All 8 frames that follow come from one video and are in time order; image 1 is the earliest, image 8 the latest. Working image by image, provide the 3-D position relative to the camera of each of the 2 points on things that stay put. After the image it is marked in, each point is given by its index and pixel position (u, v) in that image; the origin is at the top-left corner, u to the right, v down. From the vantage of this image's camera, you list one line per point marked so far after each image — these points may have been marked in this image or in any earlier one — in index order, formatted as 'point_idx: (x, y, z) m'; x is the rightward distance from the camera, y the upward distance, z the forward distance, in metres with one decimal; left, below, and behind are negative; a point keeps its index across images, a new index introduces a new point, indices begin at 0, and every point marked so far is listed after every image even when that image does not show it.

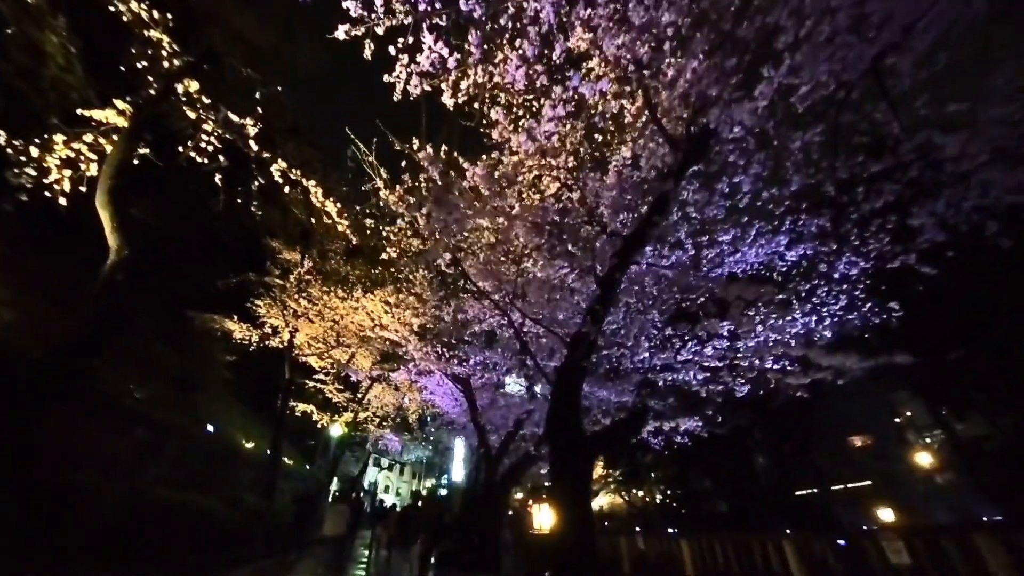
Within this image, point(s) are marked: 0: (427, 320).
0: (-3.8, -1.5, +17.8) m
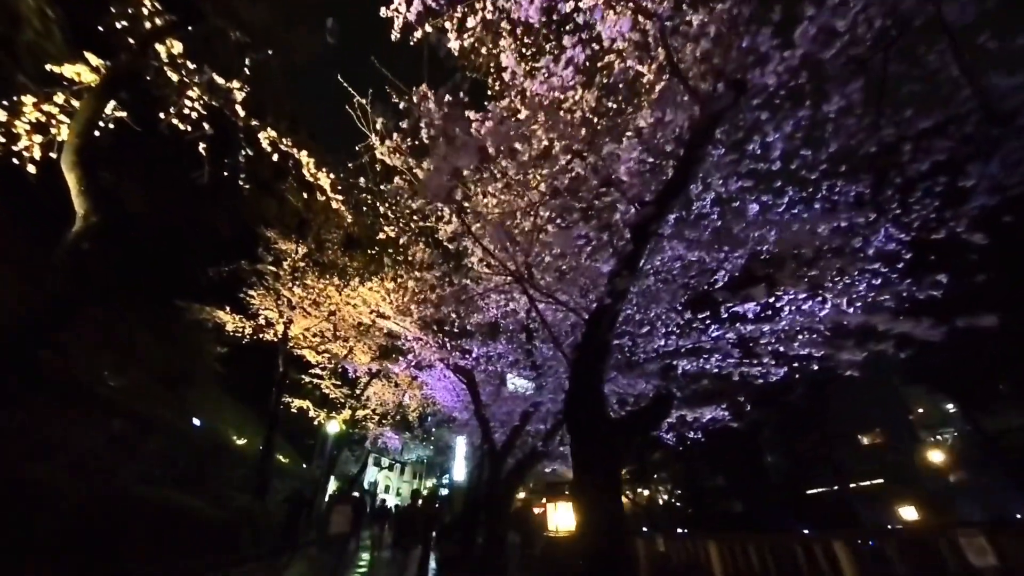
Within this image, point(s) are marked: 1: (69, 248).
0: (-3.5, -0.9, +16.9) m
1: (-9.4, +0.9, +8.6) m
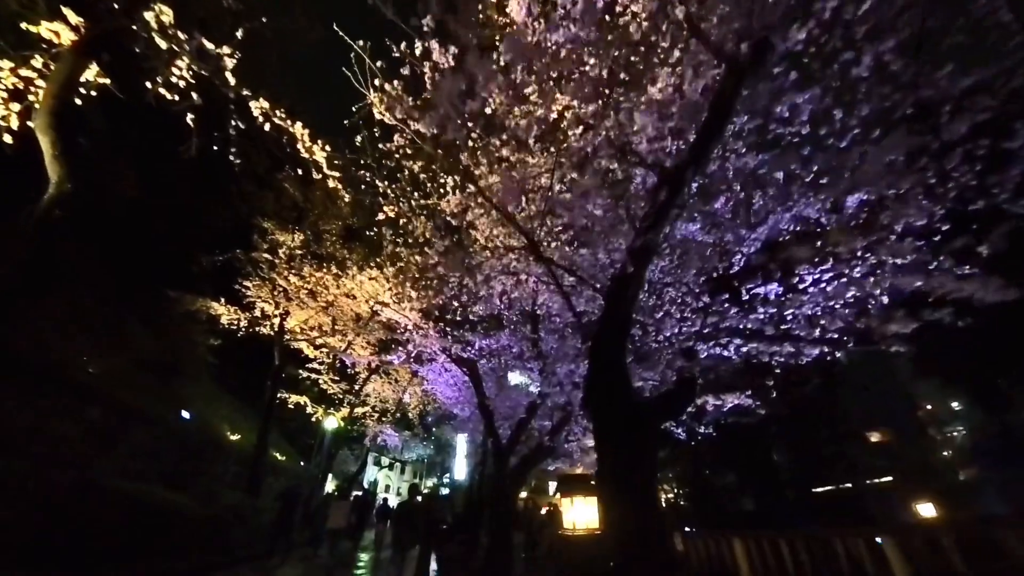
0: (-3.3, -0.4, +16.2) m
1: (-9.2, +1.4, +7.9) m
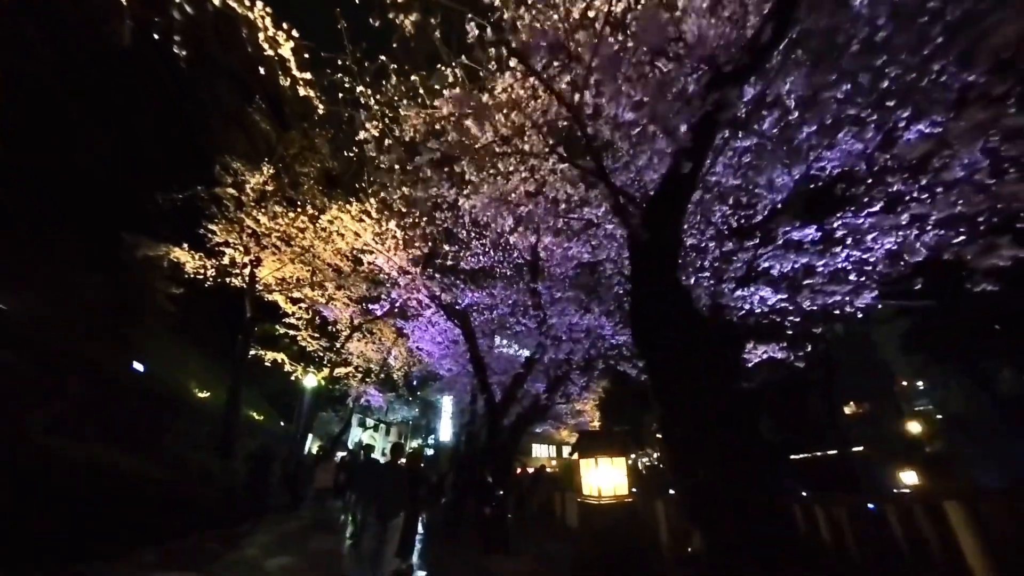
0: (-3.4, +1.6, +14.5) m
1: (-9.0, +2.9, +5.9) m
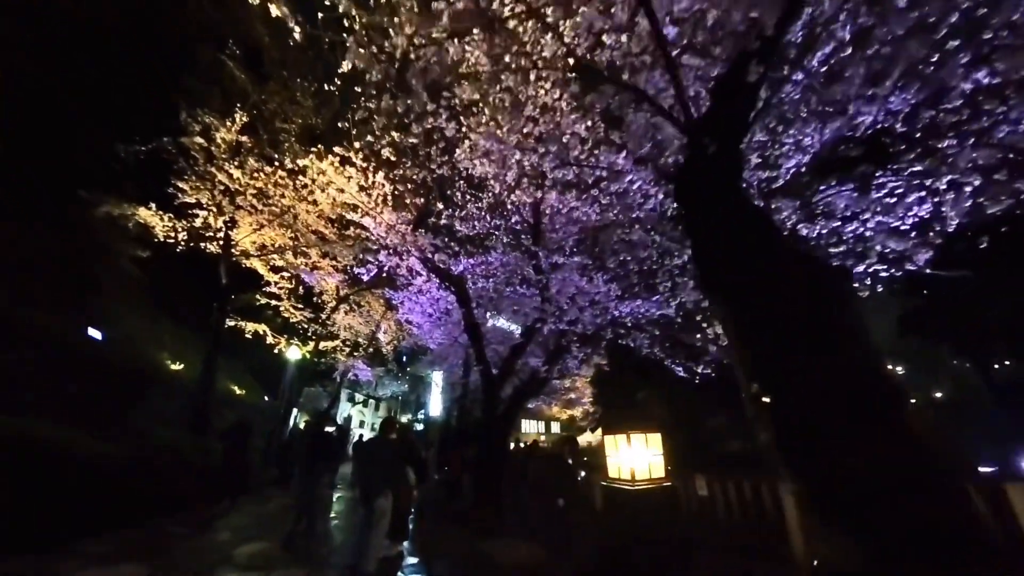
0: (-3.4, +2.8, +13.2) m
1: (-8.7, +3.7, +4.5) m
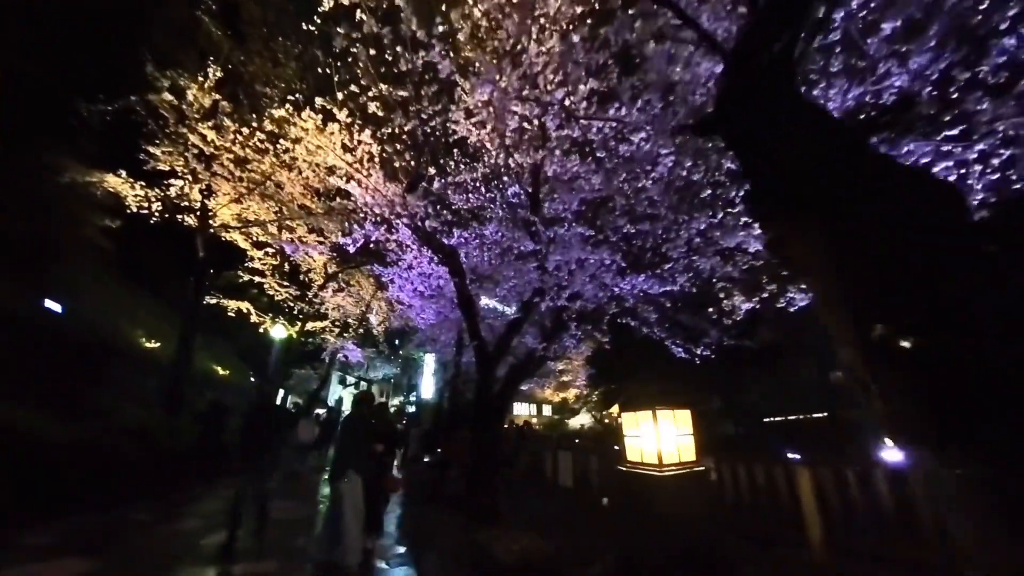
0: (-3.5, +3.6, +12.2) m
1: (-8.6, +4.2, +3.4) m
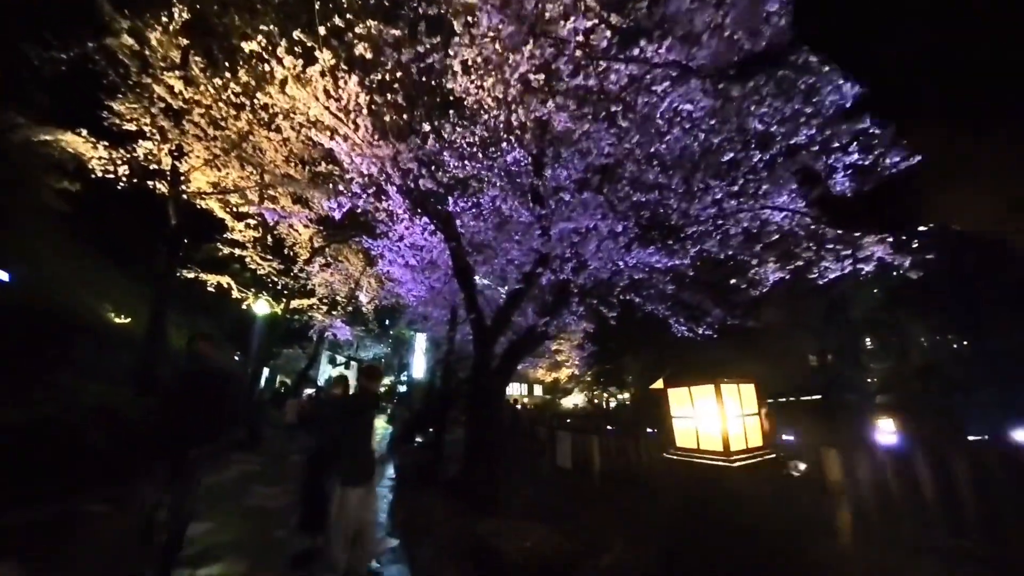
0: (-3.4, +4.4, +11.1) m
1: (-8.4, +4.7, +2.1) m
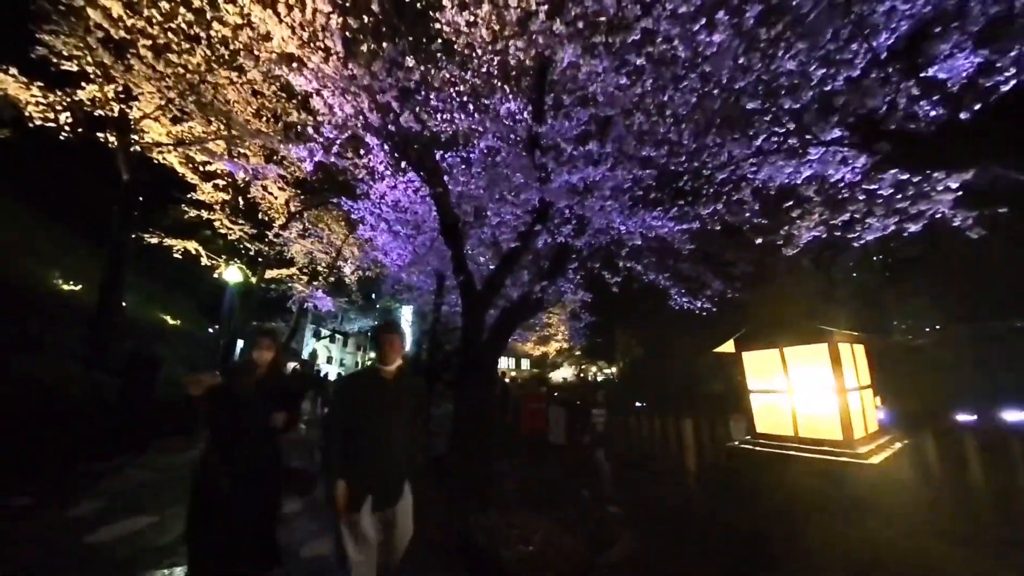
0: (-3.5, +5.4, +9.7) m
1: (-8.2, +5.0, +0.5) m
